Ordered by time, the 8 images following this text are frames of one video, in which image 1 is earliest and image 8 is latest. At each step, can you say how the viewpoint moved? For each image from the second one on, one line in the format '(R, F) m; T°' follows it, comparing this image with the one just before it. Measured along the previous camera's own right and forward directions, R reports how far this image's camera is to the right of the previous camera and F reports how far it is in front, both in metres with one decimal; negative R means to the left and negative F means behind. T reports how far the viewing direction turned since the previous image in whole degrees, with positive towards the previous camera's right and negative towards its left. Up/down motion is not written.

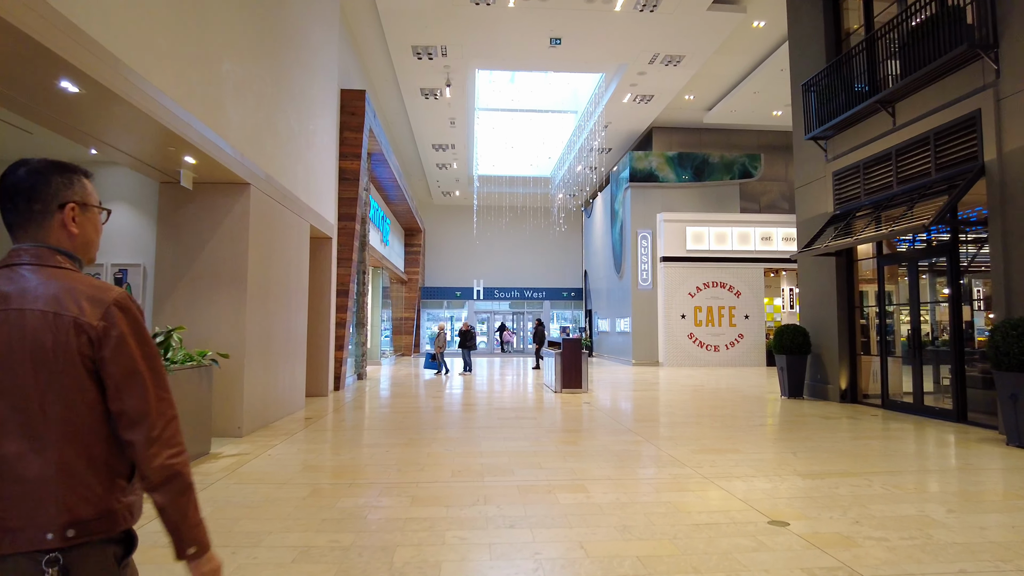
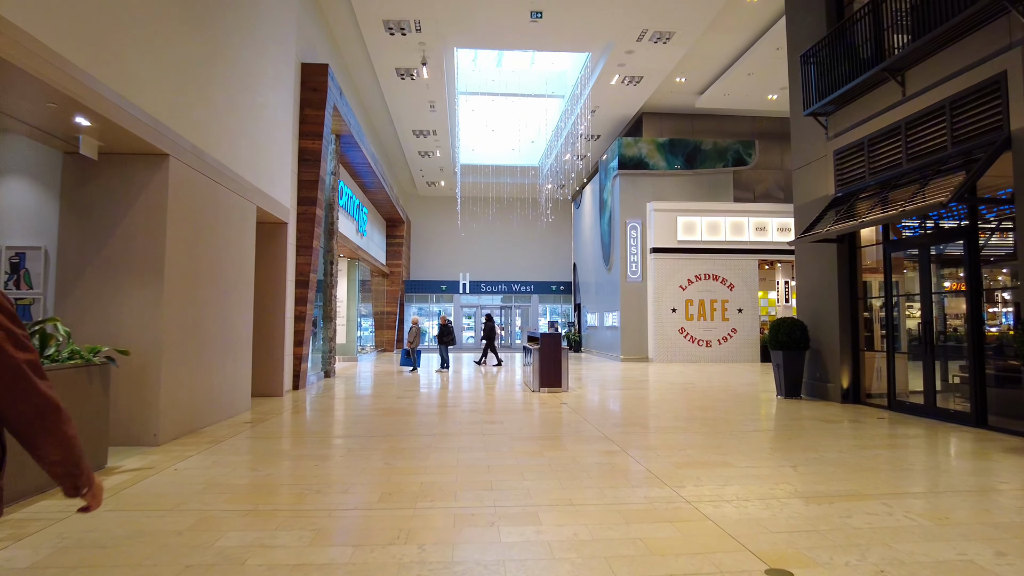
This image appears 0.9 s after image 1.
(+0.3, +0.8) m; 0°
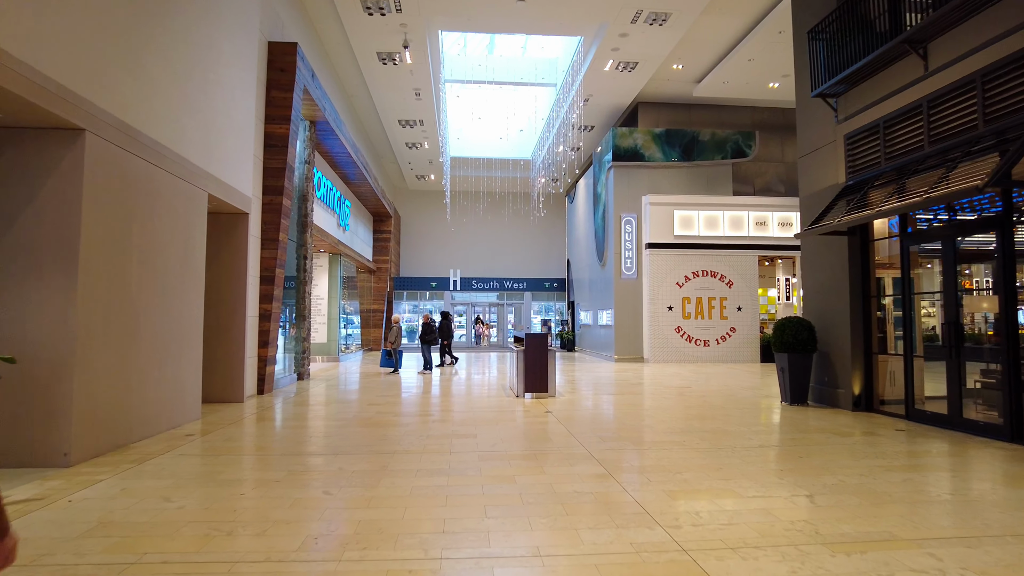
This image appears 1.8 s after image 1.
(+0.2, +0.7) m; 0°
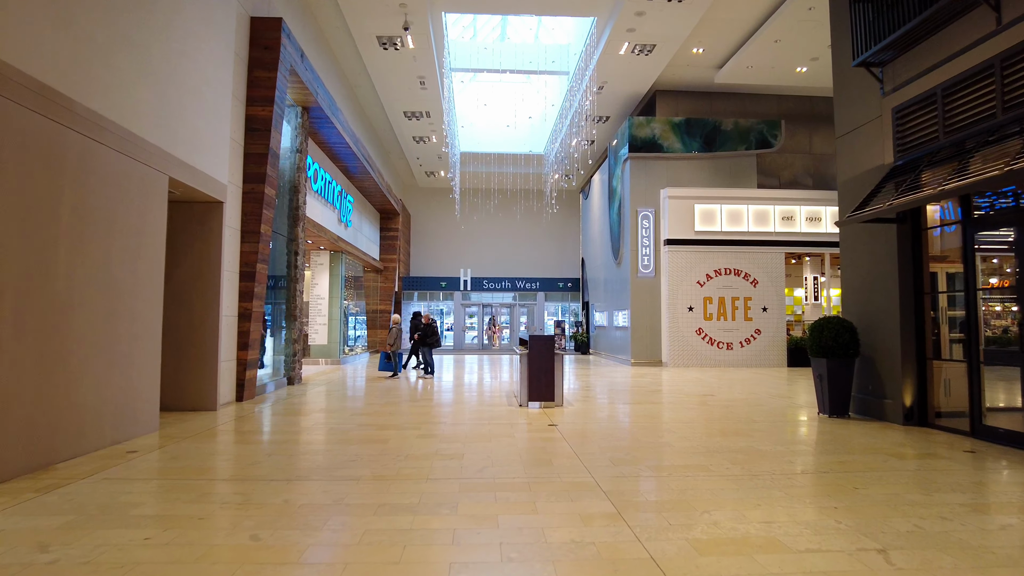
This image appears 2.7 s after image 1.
(+0.2, +0.8) m; -2°
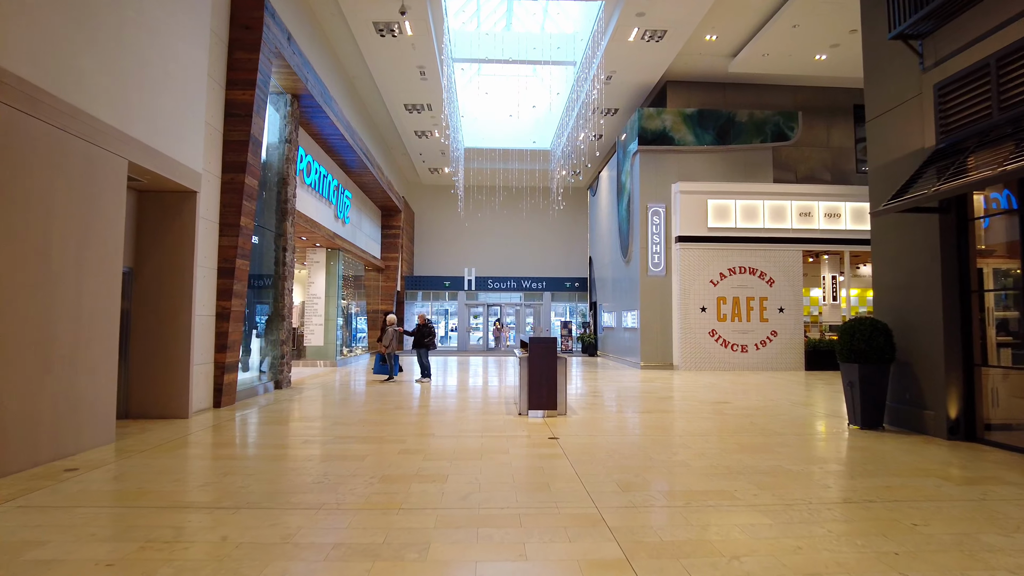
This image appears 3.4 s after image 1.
(+0.1, +0.6) m; -1°
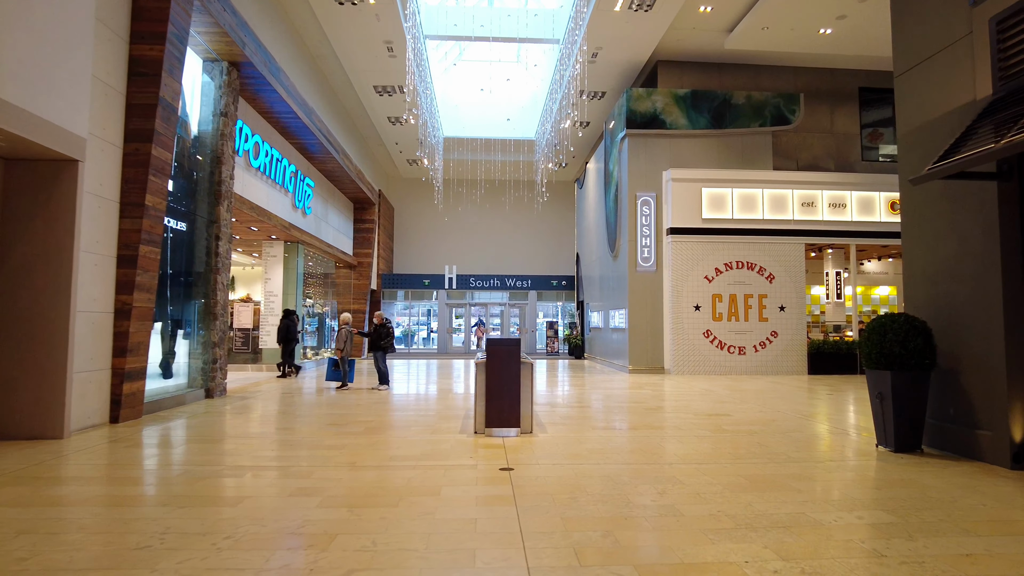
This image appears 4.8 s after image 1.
(+0.3, +1.2) m; +1°
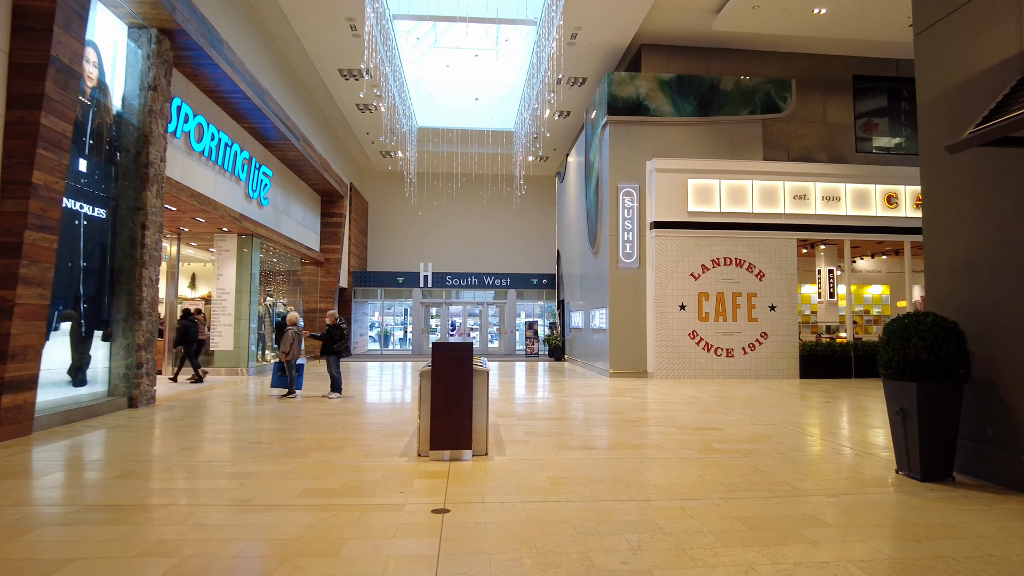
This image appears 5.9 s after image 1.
(+0.2, +0.9) m; +1°
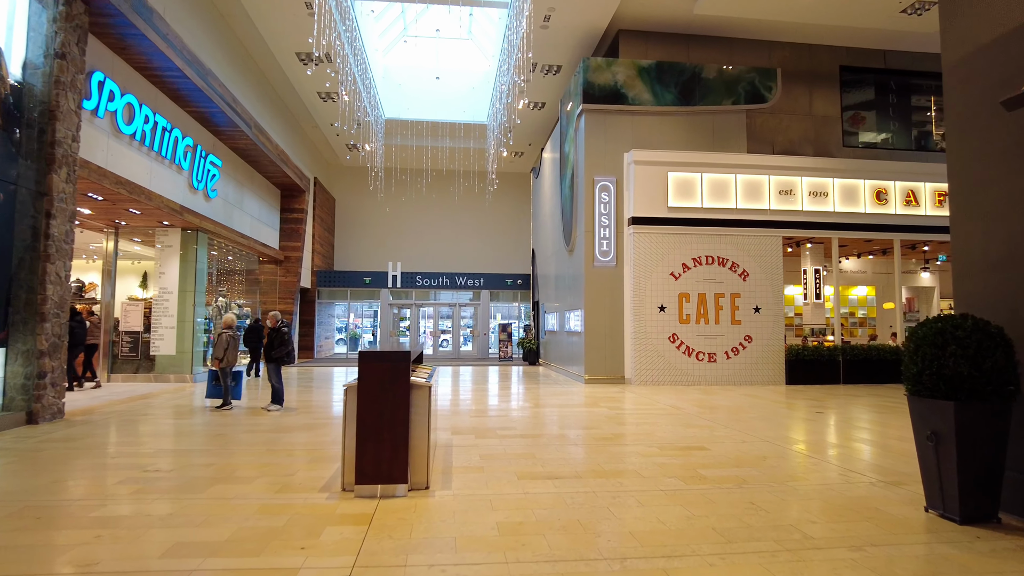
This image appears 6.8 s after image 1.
(+0.2, +0.8) m; +2°
